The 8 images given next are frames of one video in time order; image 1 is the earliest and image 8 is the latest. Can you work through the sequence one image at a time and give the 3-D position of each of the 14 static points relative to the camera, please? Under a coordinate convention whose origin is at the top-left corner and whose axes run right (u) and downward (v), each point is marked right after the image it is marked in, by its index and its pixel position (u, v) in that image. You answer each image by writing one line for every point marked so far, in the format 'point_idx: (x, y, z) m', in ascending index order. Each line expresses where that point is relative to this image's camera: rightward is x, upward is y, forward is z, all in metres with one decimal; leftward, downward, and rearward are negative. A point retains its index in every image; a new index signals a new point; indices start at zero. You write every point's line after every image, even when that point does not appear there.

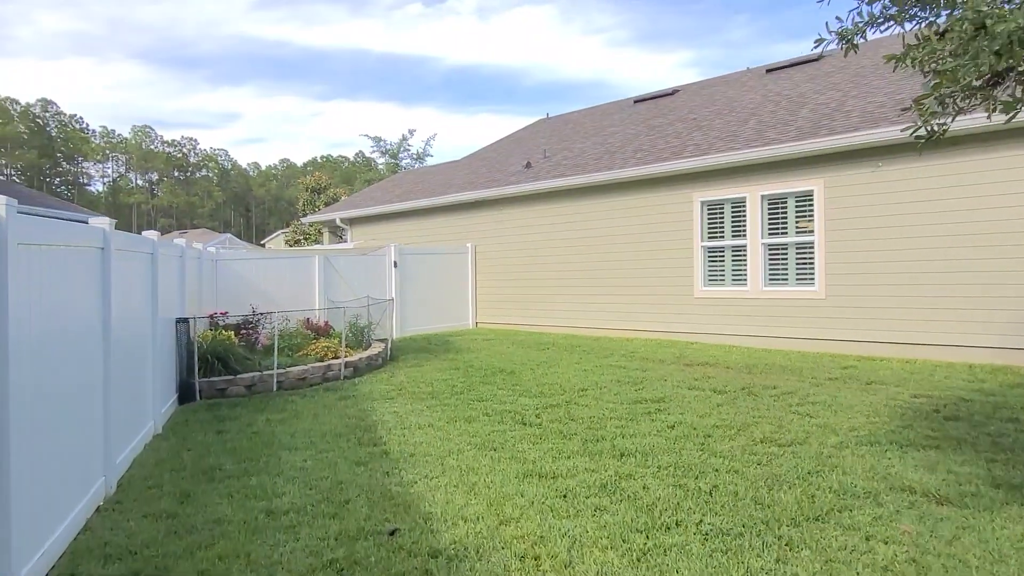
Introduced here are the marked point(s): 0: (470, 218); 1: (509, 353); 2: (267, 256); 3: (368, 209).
0: (-0.9, +1.5, +15.1) m
1: (0.0, -1.0, +10.6) m
2: (-3.9, +0.5, +11.3) m
3: (-3.4, +1.8, +17.0) m
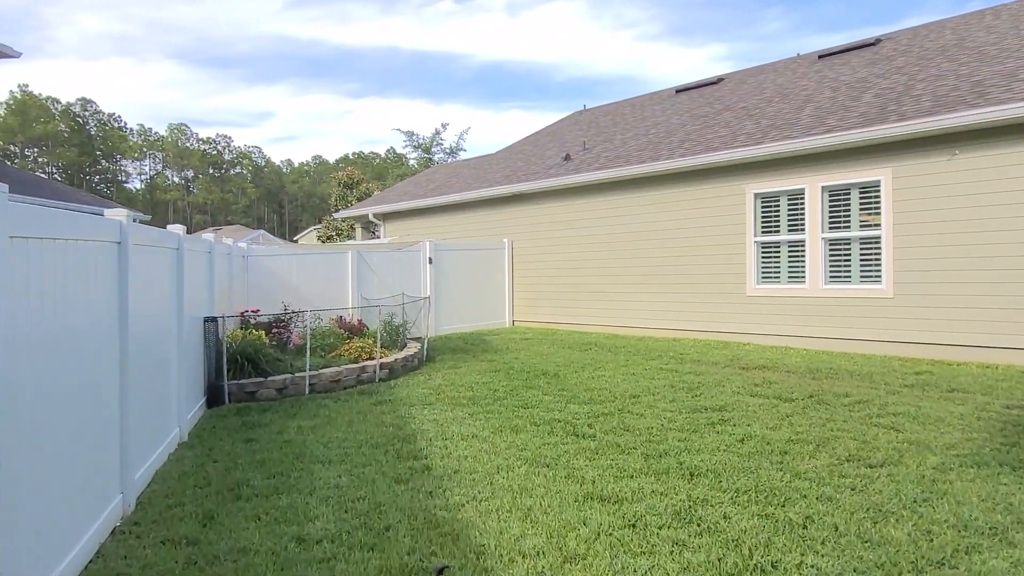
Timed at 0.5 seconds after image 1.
0: (-0.2, +1.5, +14.7) m
1: (+0.6, -0.9, +10.1) m
2: (-3.2, +0.5, +10.9) m
3: (-2.6, +1.9, +16.7) m
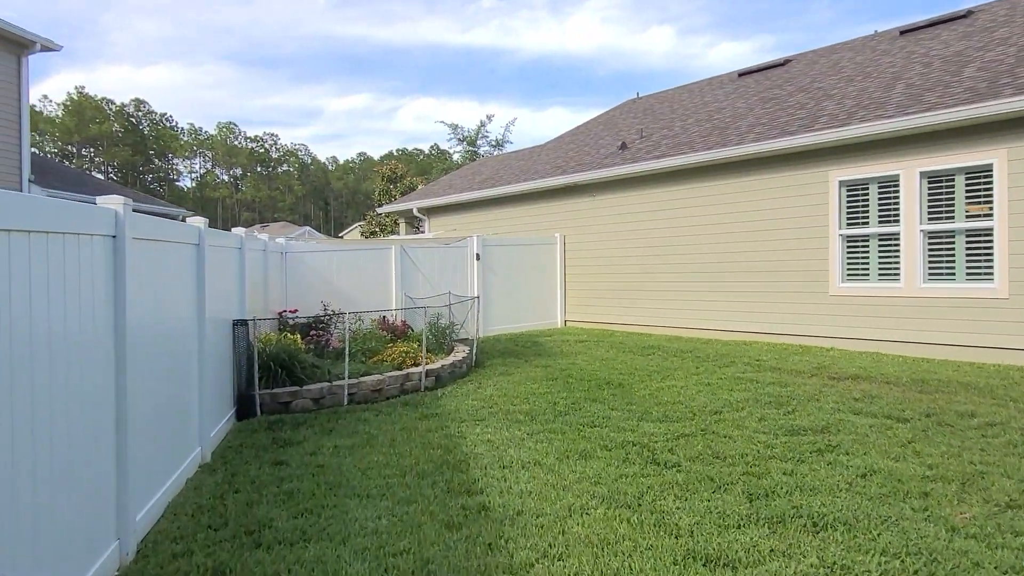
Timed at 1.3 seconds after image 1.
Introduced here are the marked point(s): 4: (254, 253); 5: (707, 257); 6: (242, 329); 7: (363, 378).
0: (+0.8, +1.6, +13.8) m
1: (+1.3, -0.9, +9.2) m
2: (-2.5, +0.6, +10.3) m
3: (-1.4, +2.0, +15.9) m
4: (-2.8, +0.3, +7.9) m
5: (+3.0, +0.5, +11.1) m
6: (-2.4, -0.4, +6.5) m
7: (-1.5, -0.9, +7.1) m
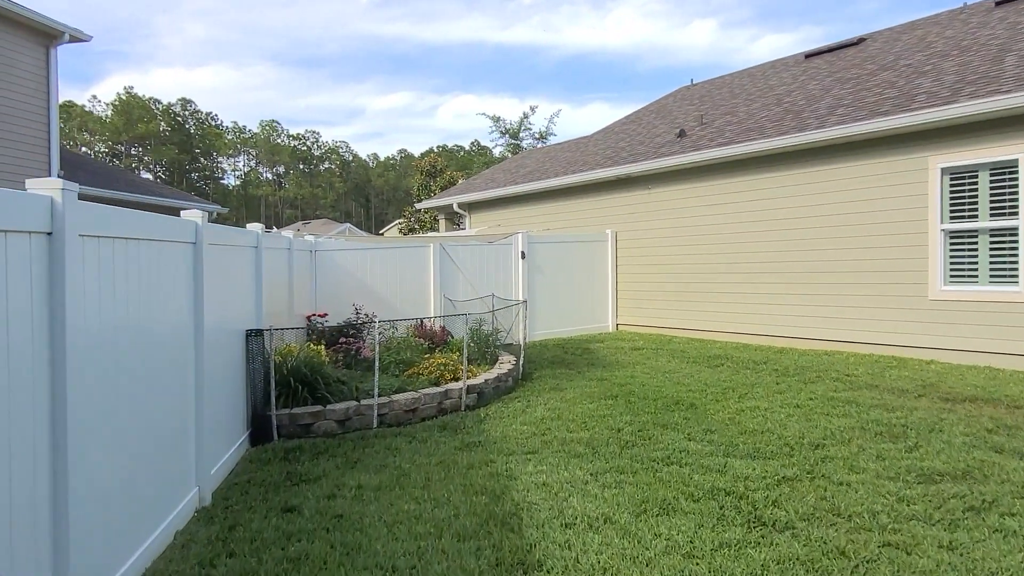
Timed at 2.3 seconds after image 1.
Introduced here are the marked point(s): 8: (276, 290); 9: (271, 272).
0: (+1.7, +1.6, +12.7) m
1: (+1.9, -0.9, +8.2) m
2: (-1.8, +0.5, +9.4) m
3: (-0.5, +2.0, +15.0) m
4: (-2.3, +0.3, +7.1) m
5: (+3.7, +0.5, +9.9) m
6: (-2.0, -0.4, +5.6) m
7: (-1.0, -0.9, +6.2) m
8: (-2.3, -0.1, +7.0) m
9: (-2.3, +0.1, +6.8) m
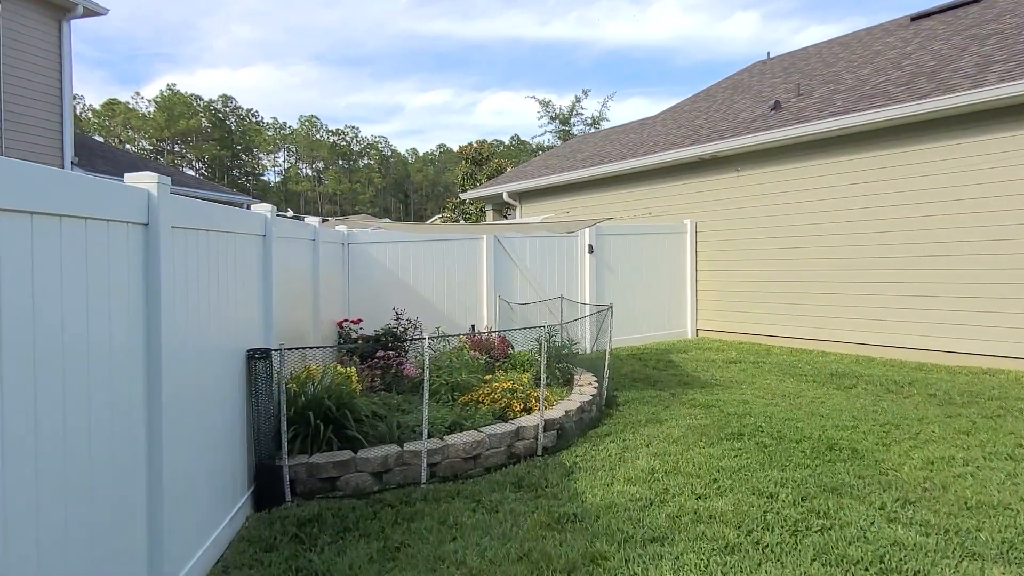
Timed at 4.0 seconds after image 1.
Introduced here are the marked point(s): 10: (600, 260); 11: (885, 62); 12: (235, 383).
0: (+2.6, +1.6, +11.0) m
1: (+2.6, -0.9, +6.4) m
2: (-1.1, +0.5, +7.8) m
3: (+0.6, +2.0, +13.3) m
4: (-1.7, +0.3, +5.5) m
5: (+4.4, +0.4, +8.1) m
6: (-1.4, -0.4, +4.1) m
7: (-0.4, -0.9, +4.6) m
8: (-1.7, -0.1, +5.5) m
9: (-1.6, +0.1, +5.2) m
10: (+1.2, +0.4, +9.8) m
11: (+5.3, +3.2, +10.2) m
12: (-1.5, -0.5, +3.9) m
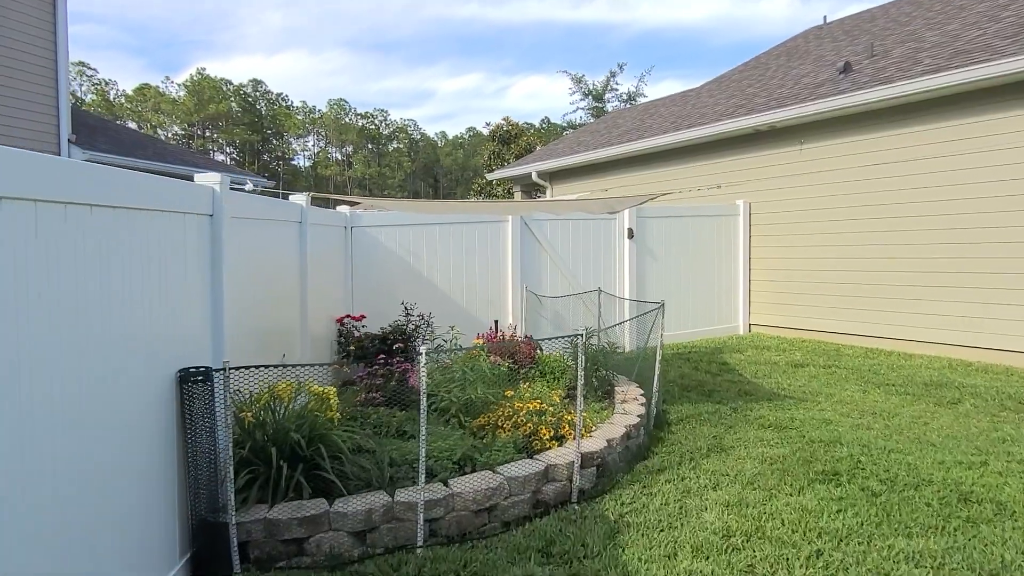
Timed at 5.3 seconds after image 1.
0: (+3.0, +1.7, +9.7) m
1: (+2.8, -0.9, +5.2) m
2: (-0.8, +0.6, +6.8) m
3: (+1.1, +2.2, +12.1) m
4: (-1.5, +0.3, +4.5) m
5: (+4.7, +0.5, +6.7) m
6: (-1.3, -0.4, +3.0) m
7: (-0.3, -0.9, +3.5) m
8: (-1.5, 0.0, +4.5) m
9: (-1.5, +0.1, +4.2) m
10: (+1.5, +0.5, +8.6) m
11: (+5.7, +3.3, +8.8) m
12: (-1.4, -0.5, +2.8) m
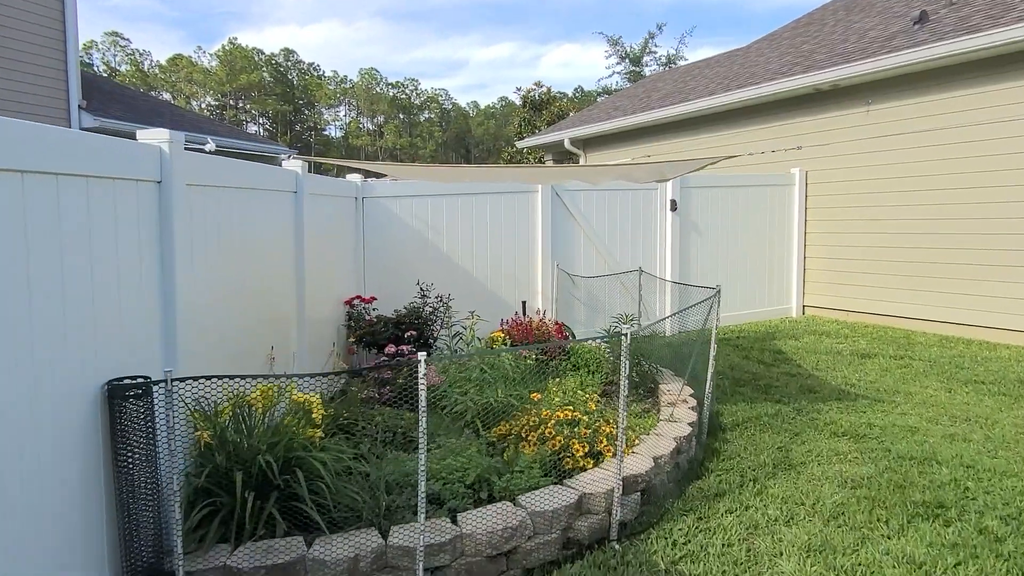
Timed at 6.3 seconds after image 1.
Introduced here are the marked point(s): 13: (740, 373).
0: (+3.4, +2.0, +8.8) m
1: (+2.9, -0.8, +4.4) m
2: (-0.5, +0.8, +6.0) m
3: (+1.6, +2.6, +11.3) m
4: (-1.3, +0.4, +3.8) m
5: (+5.0, +0.7, +5.8) m
6: (-1.2, -0.4, +2.4) m
7: (-0.2, -0.9, +2.8) m
8: (-1.3, +0.1, +3.8) m
9: (-1.3, +0.2, +3.5) m
10: (+1.8, +0.7, +7.8) m
11: (+6.0, +3.5, +7.7) m
12: (-1.3, -0.4, +2.2) m
13: (+1.8, -0.6, +5.9) m
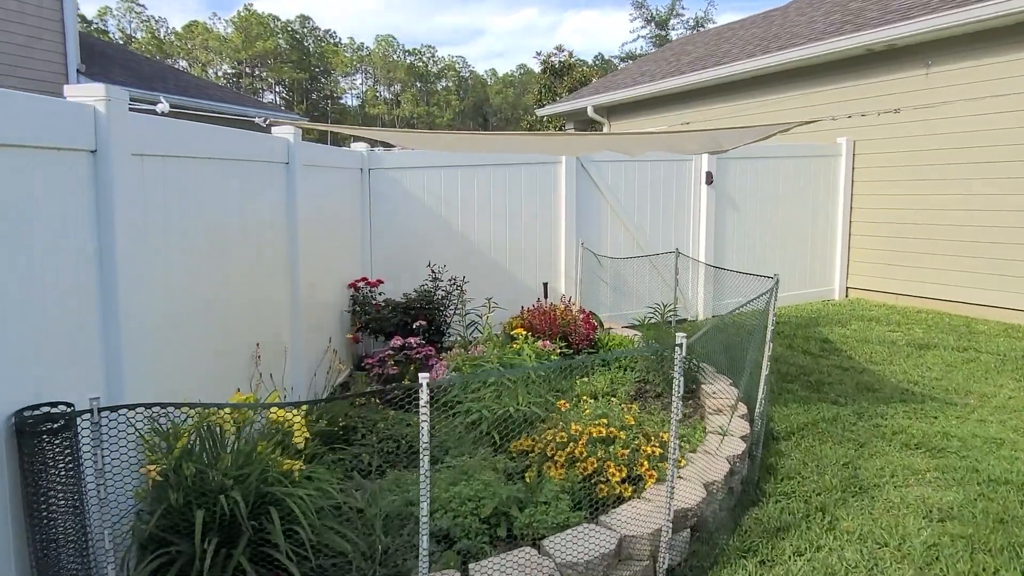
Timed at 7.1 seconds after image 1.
0: (+3.6, +2.2, +8.0) m
1: (+3.0, -0.8, +3.8) m
2: (-0.4, +0.9, +5.4) m
3: (+1.9, +2.9, +10.5) m
4: (-1.2, +0.5, +3.2) m
5: (+5.1, +0.8, +5.1) m
6: (-1.2, -0.4, +1.8) m
7: (-0.1, -0.9, +2.3) m
8: (-1.2, +0.1, +3.2) m
9: (-1.2, +0.3, +3.0) m
10: (+2.0, +0.9, +7.1) m
11: (+6.2, +3.7, +6.8) m
12: (-1.2, -0.5, +1.6) m
13: (+2.0, -0.5, +5.3) m
